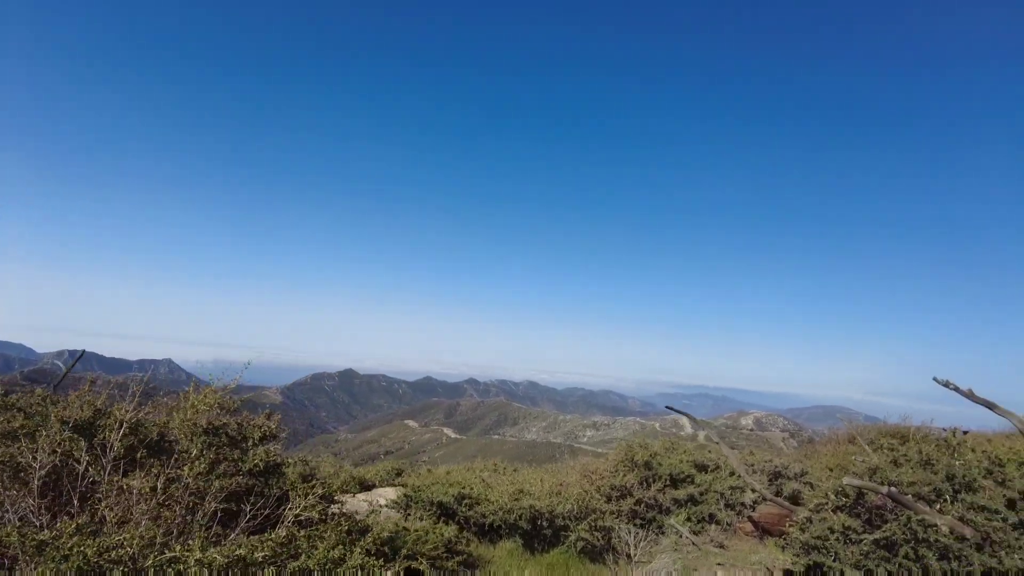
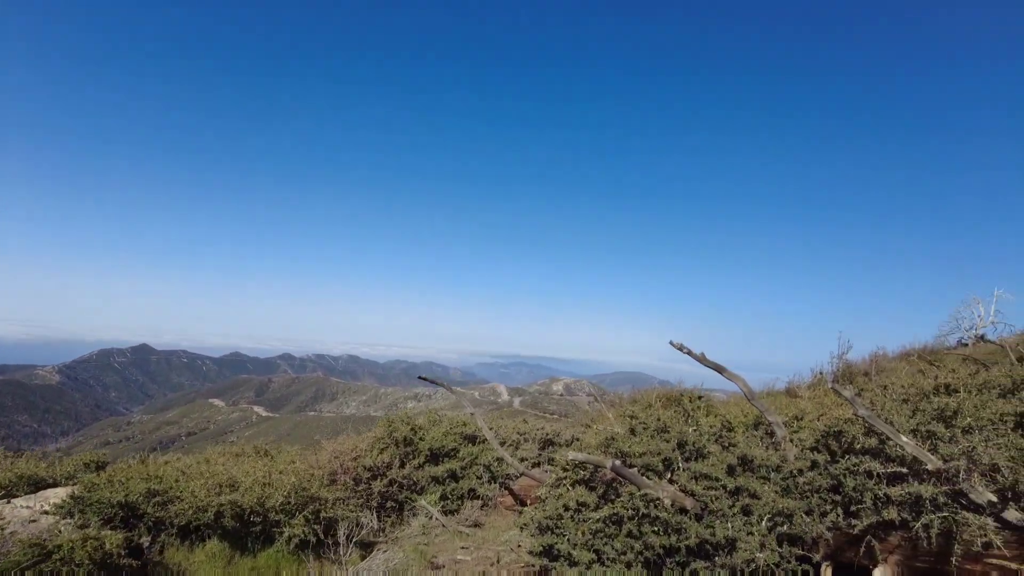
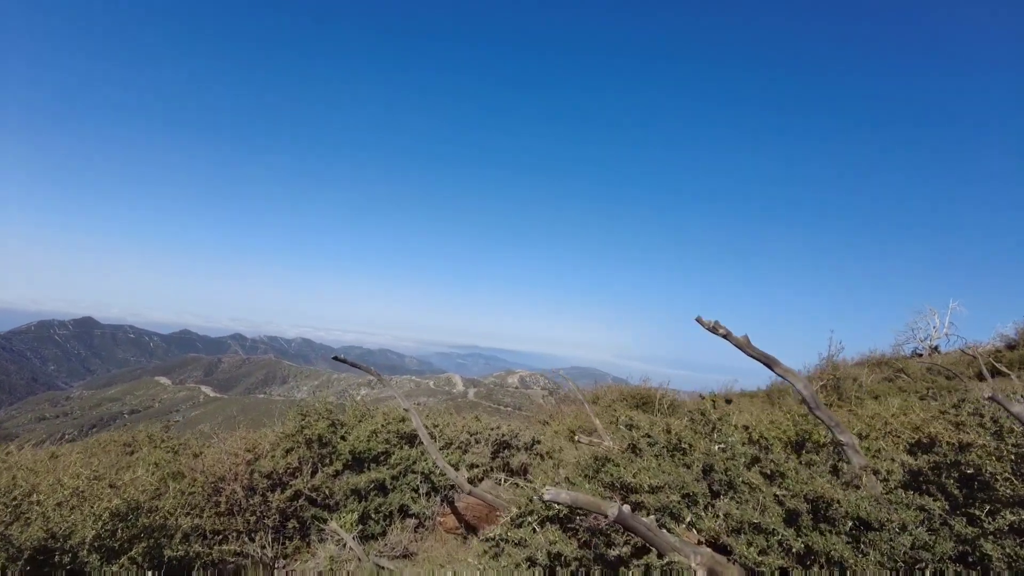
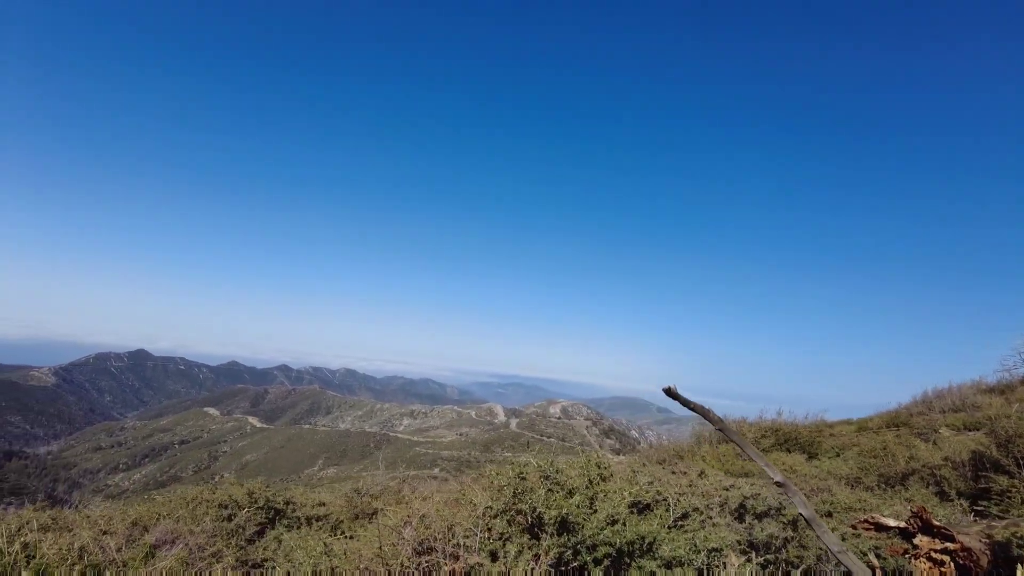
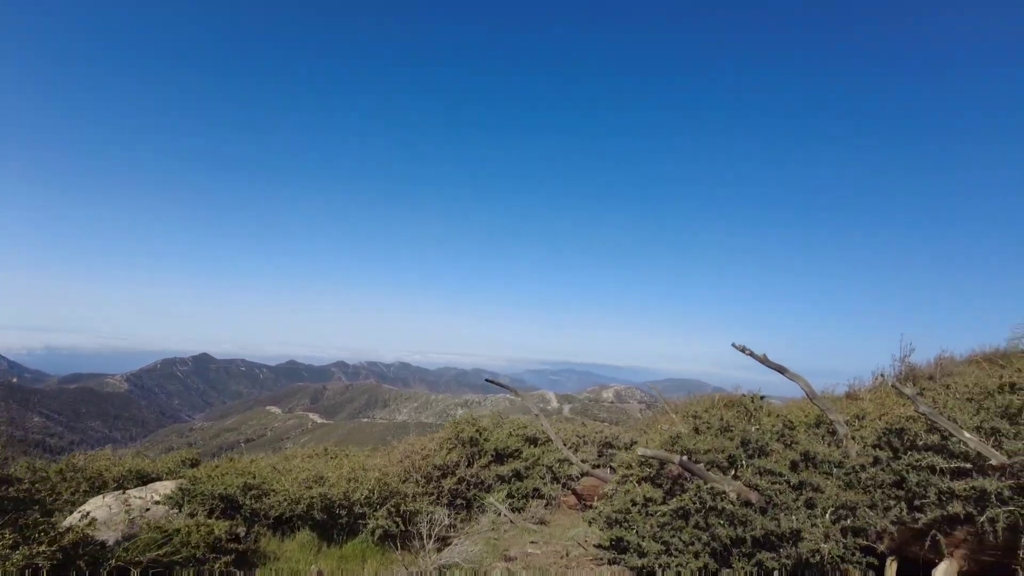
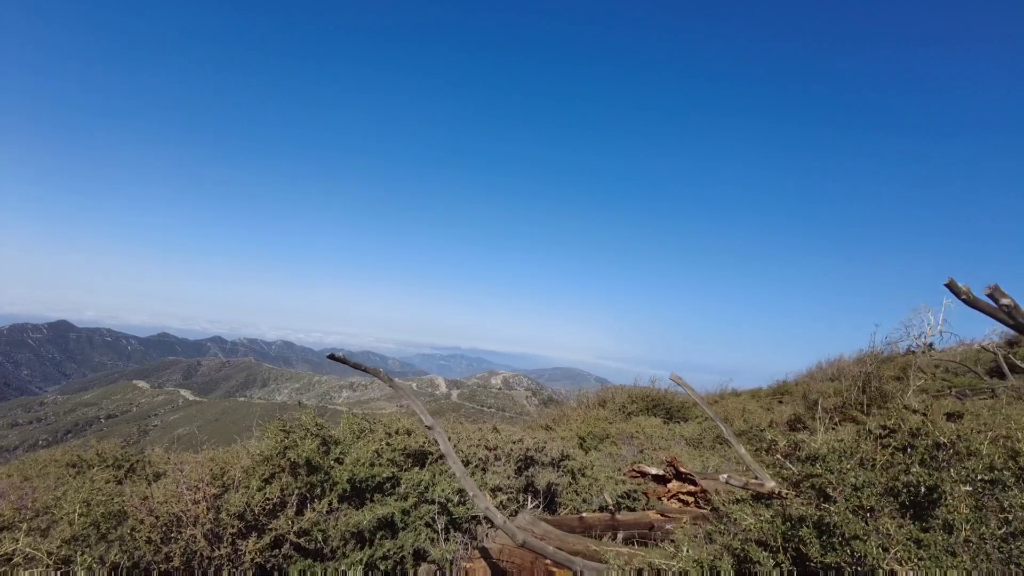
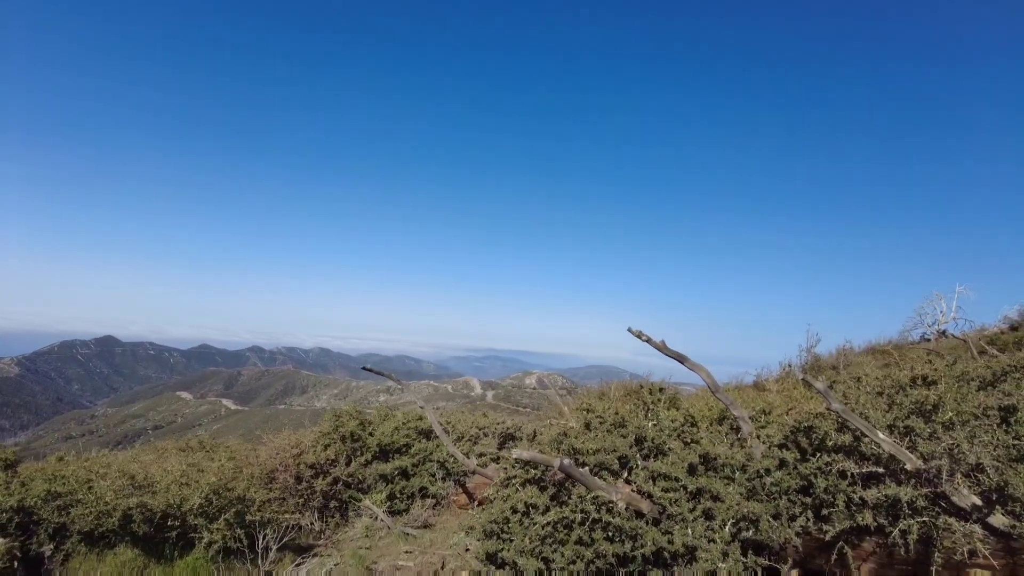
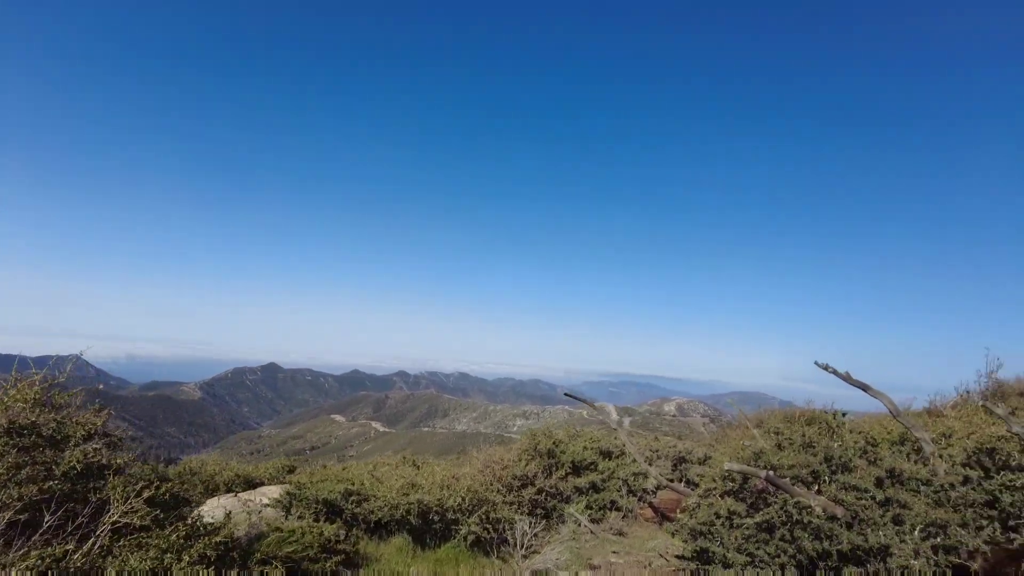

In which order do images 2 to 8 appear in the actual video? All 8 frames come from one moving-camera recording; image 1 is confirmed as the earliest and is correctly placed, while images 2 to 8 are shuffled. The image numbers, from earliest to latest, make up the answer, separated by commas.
8, 5, 2, 7, 3, 6, 4
